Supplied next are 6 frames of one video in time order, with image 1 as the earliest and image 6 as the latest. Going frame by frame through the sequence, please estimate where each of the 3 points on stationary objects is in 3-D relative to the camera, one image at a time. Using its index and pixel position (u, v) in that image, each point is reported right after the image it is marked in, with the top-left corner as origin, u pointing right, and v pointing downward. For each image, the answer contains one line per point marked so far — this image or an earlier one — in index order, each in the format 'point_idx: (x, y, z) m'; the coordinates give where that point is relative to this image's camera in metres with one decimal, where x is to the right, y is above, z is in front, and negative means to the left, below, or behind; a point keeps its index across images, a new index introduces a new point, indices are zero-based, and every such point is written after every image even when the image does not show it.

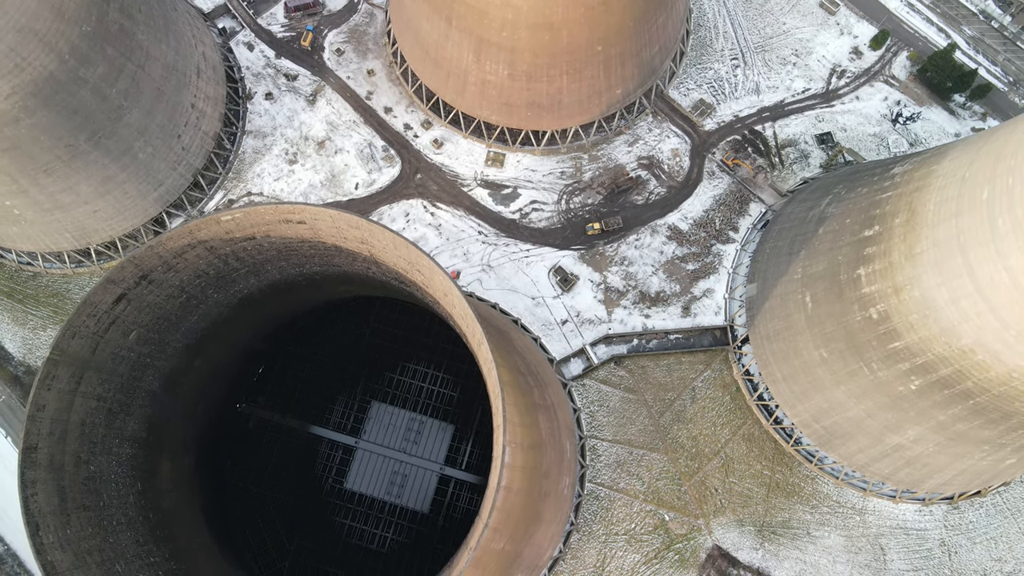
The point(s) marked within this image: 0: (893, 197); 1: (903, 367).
0: (+11.3, +2.7, +17.1) m
1: (+11.1, -2.3, +16.4) m
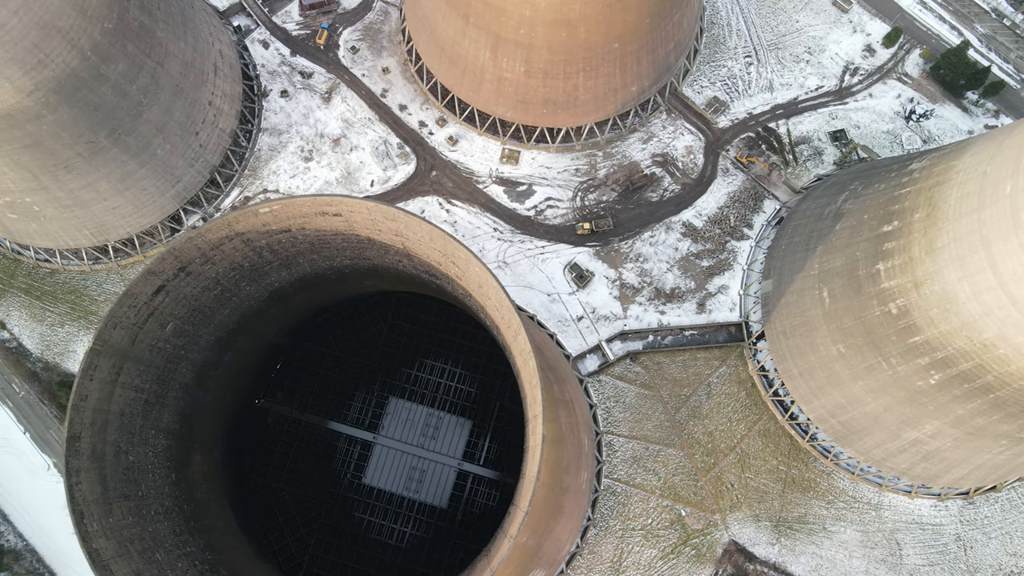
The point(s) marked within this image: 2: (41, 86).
0: (+12.0, +2.9, +17.2) m
1: (+11.8, -2.1, +16.5) m
2: (-14.9, +6.4, +18.1) m
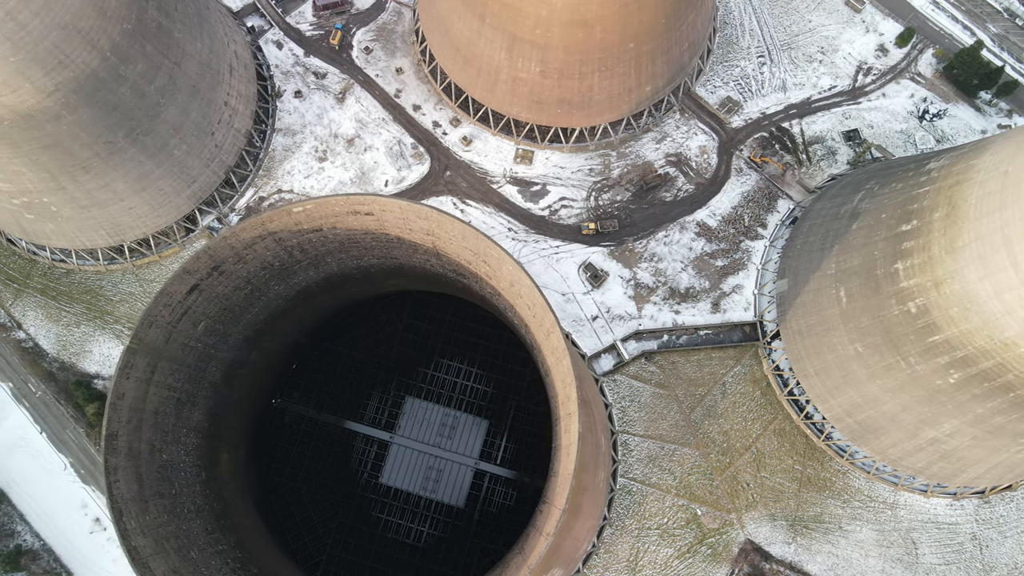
0: (+12.6, +2.9, +17.2) m
1: (+12.4, -2.1, +16.5) m
2: (-14.3, +6.4, +18.1) m
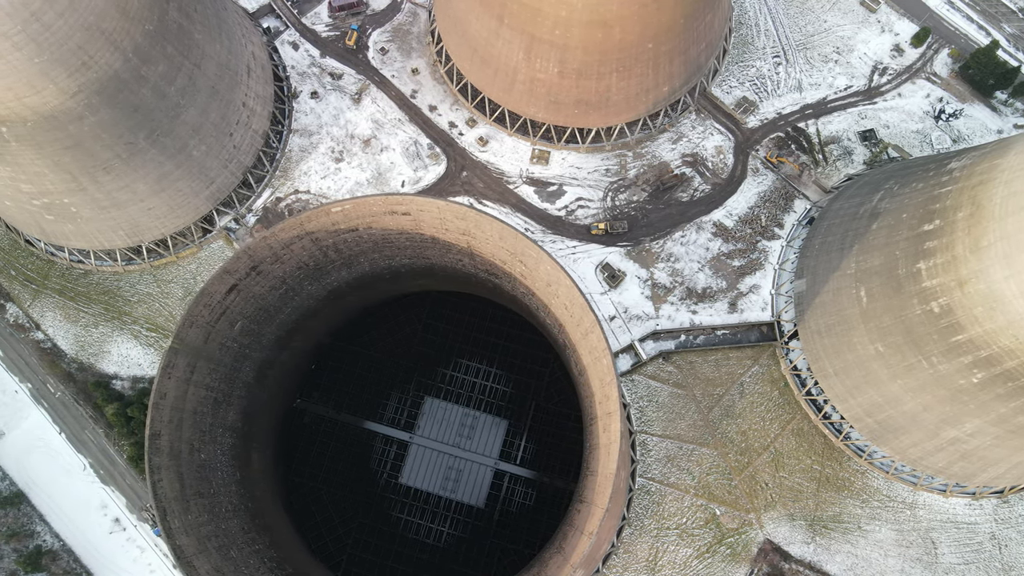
0: (+13.3, +2.9, +17.2) m
1: (+13.1, -2.1, +16.5) m
2: (-13.6, +6.4, +18.2) m
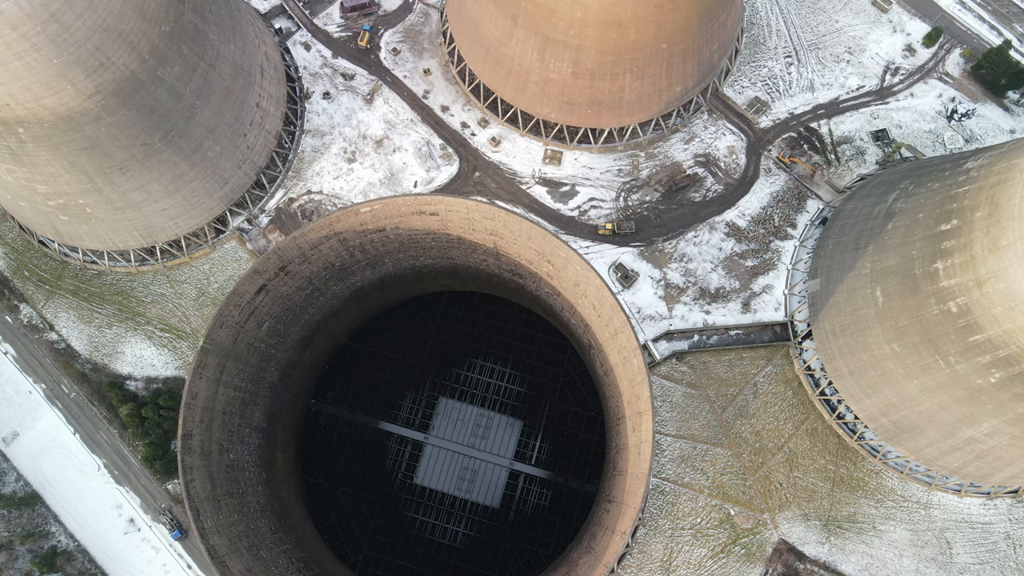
0: (+13.8, +2.9, +17.2) m
1: (+13.6, -2.1, +16.5) m
2: (-13.1, +6.3, +18.2) m
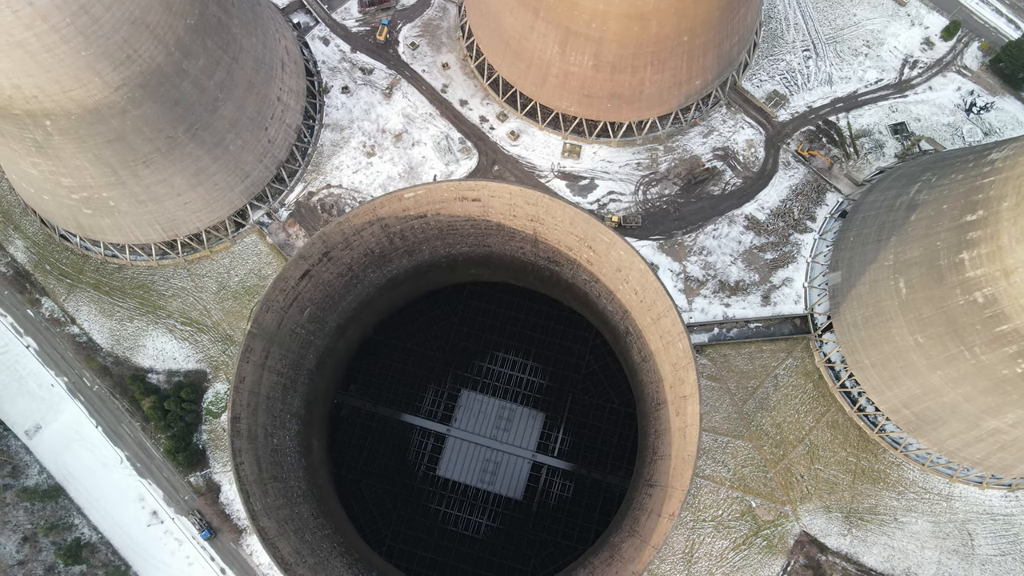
0: (+14.6, +3.2, +17.2) m
1: (+14.4, -1.8, +16.5) m
2: (-12.3, +6.6, +18.3) m
